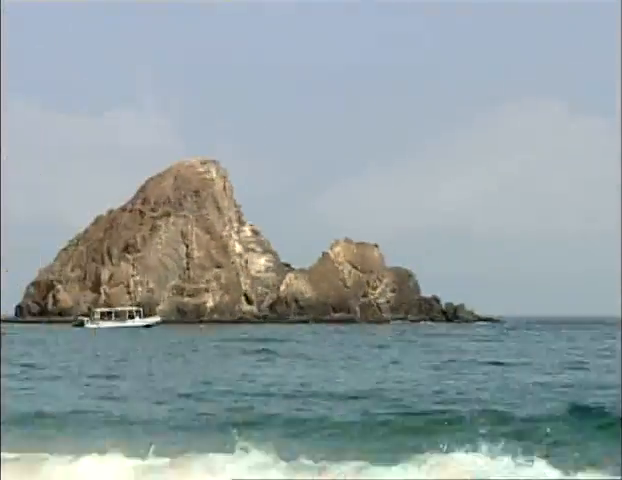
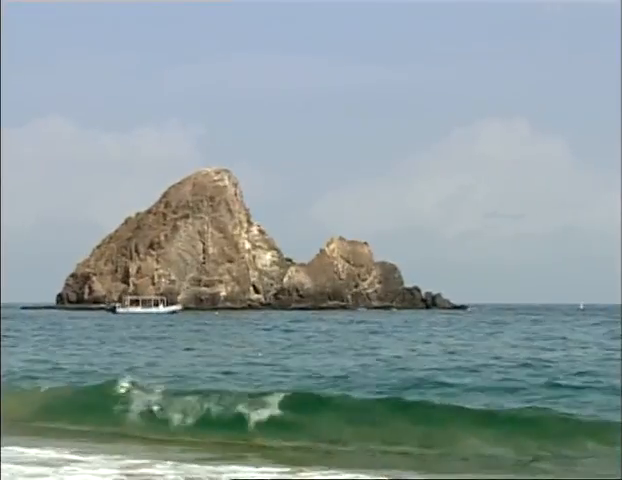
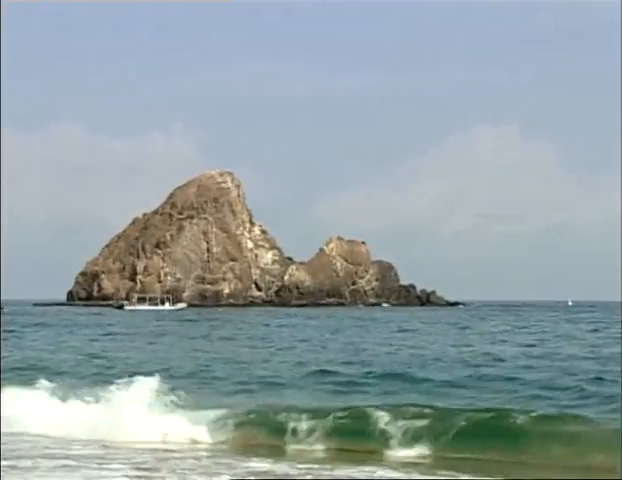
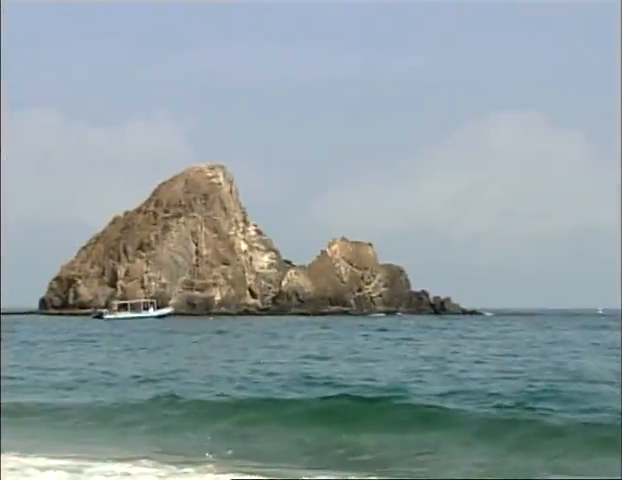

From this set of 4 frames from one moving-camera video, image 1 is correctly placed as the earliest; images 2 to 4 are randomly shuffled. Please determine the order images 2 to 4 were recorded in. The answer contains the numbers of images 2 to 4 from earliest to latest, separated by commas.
4, 2, 3
